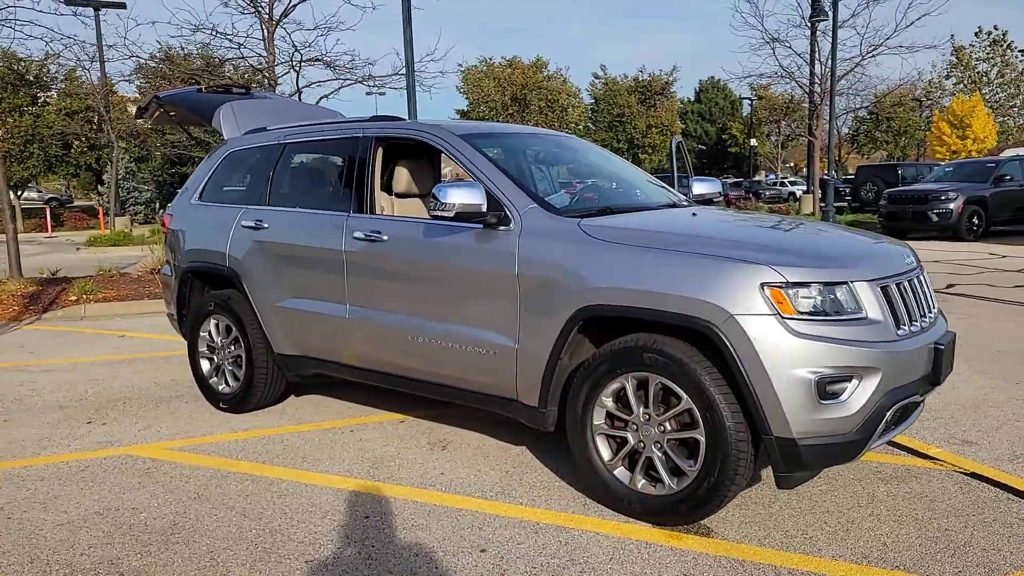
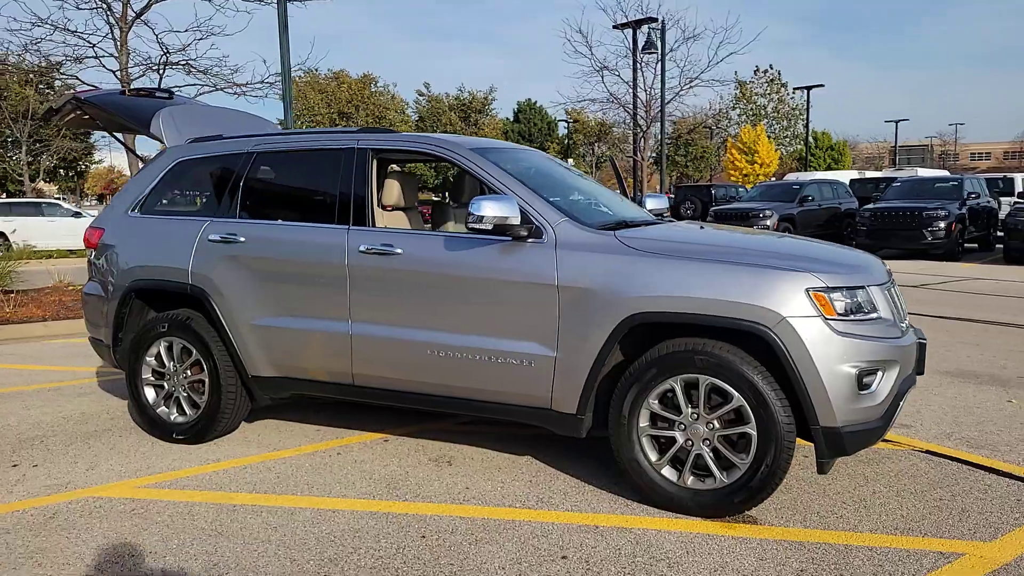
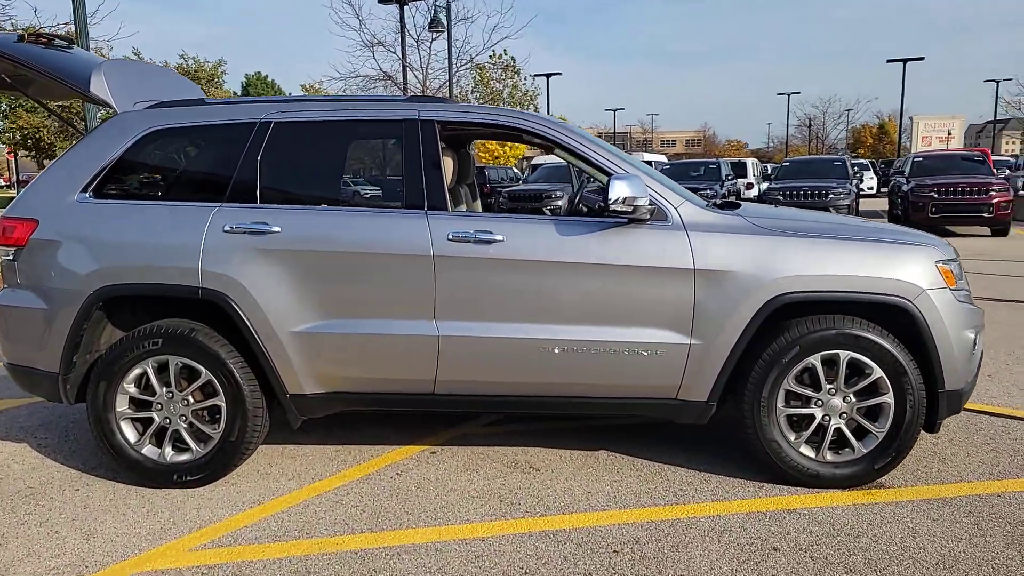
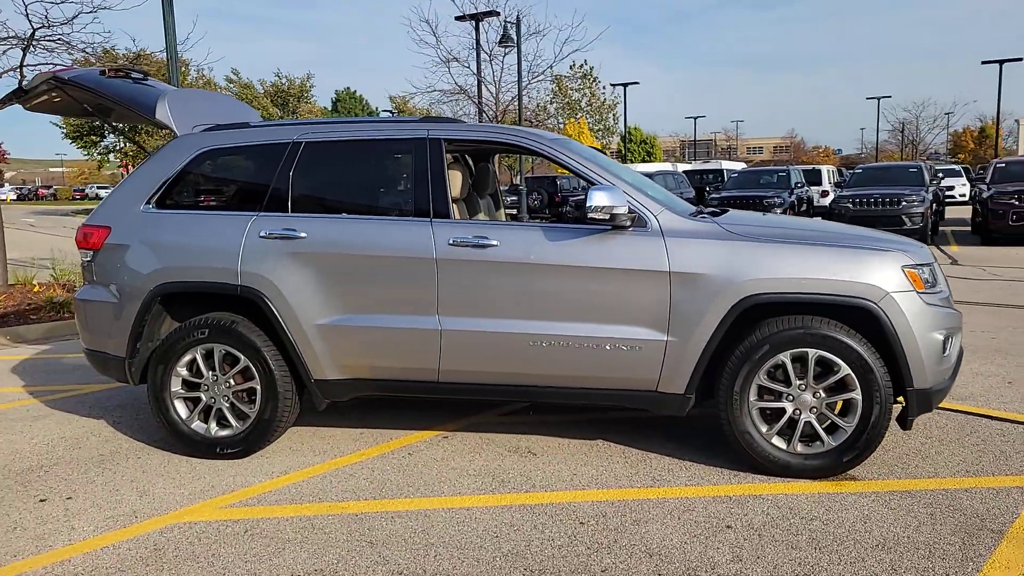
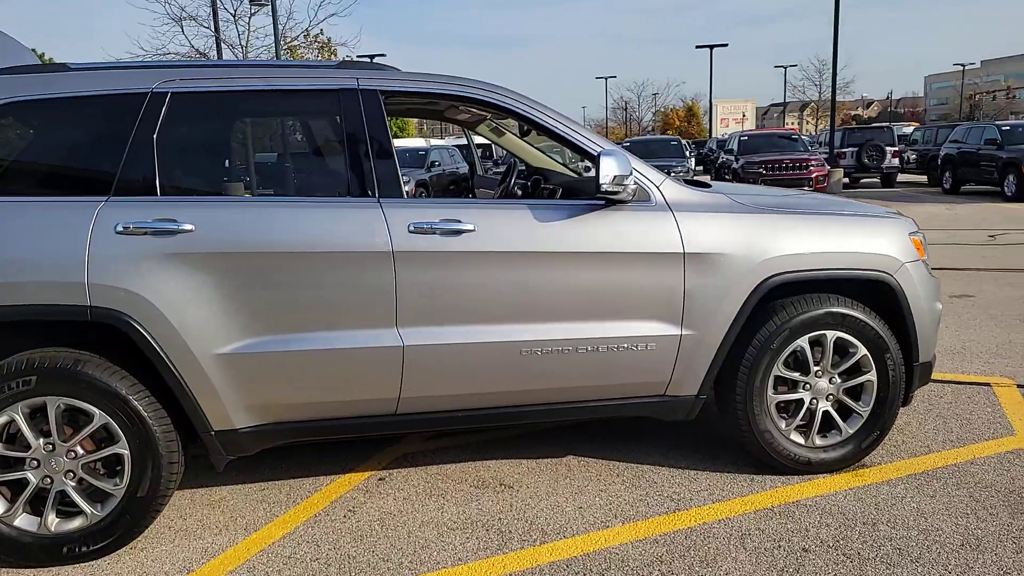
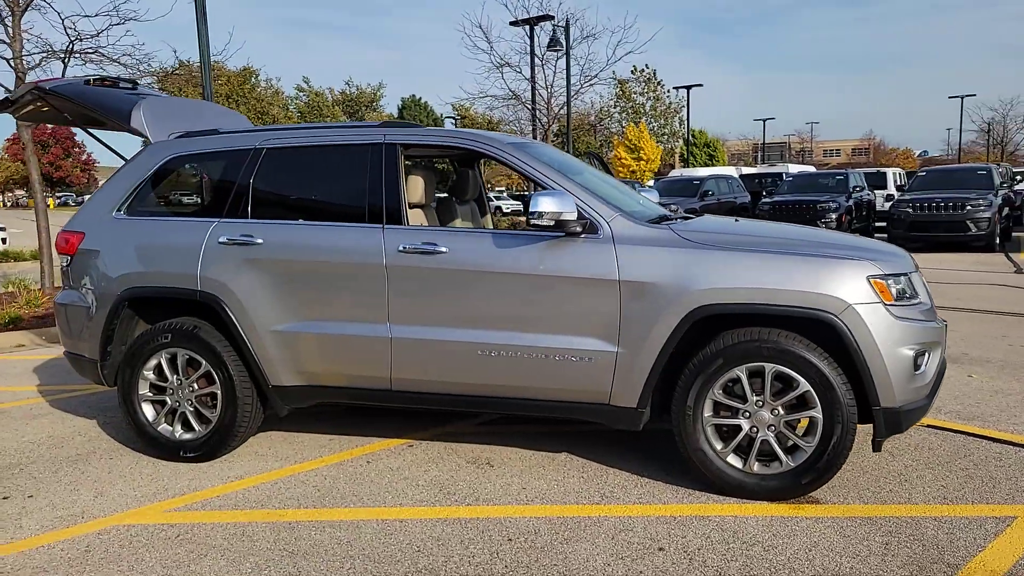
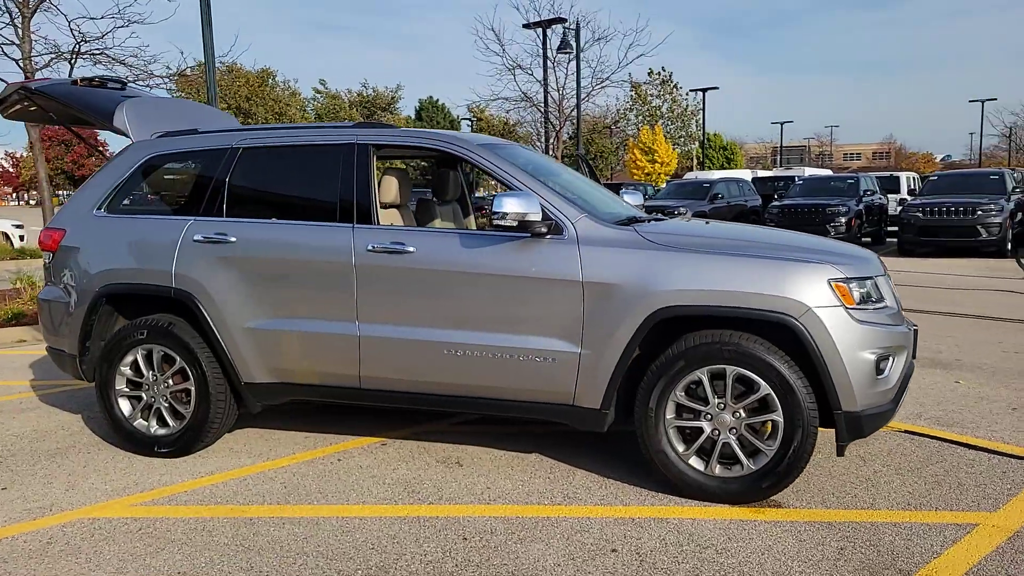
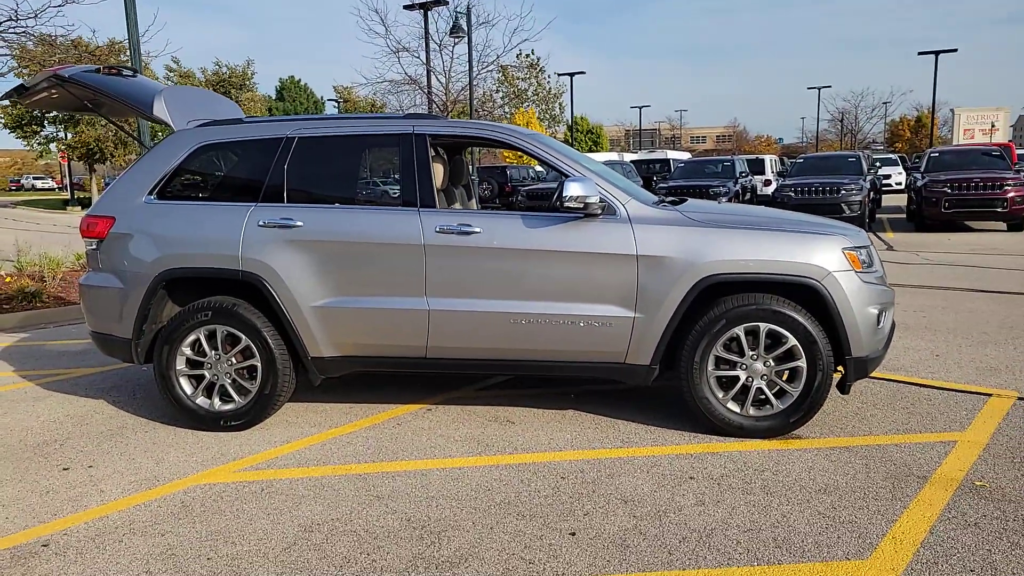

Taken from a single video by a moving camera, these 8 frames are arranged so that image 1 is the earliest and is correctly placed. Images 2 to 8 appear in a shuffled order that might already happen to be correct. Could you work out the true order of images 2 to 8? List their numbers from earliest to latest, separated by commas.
2, 7, 6, 4, 8, 3, 5
